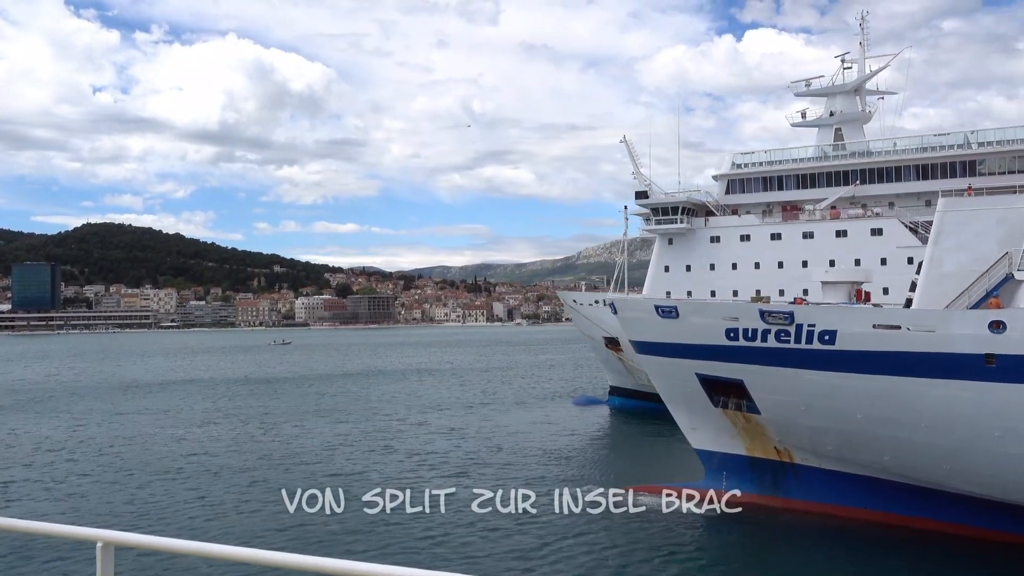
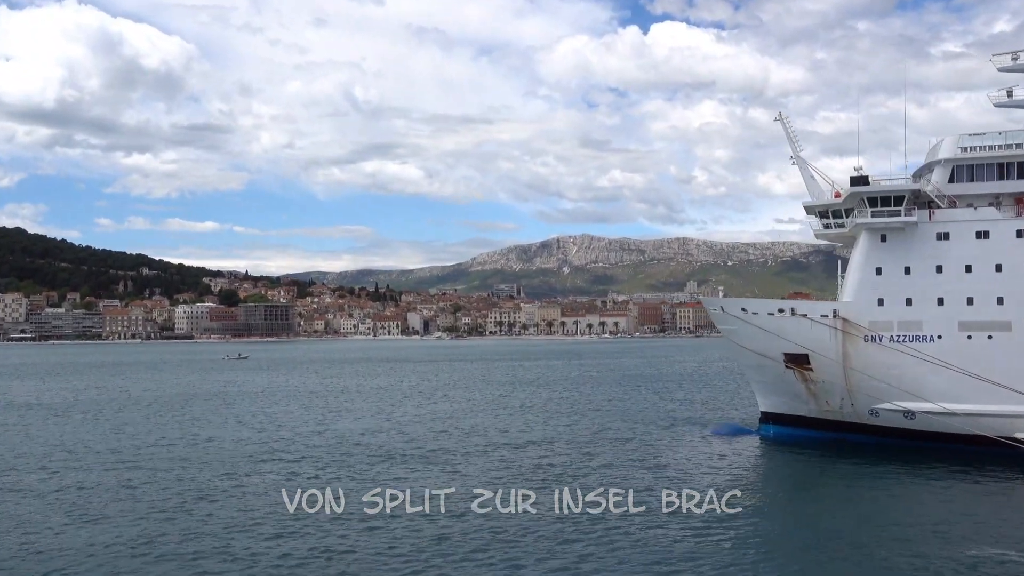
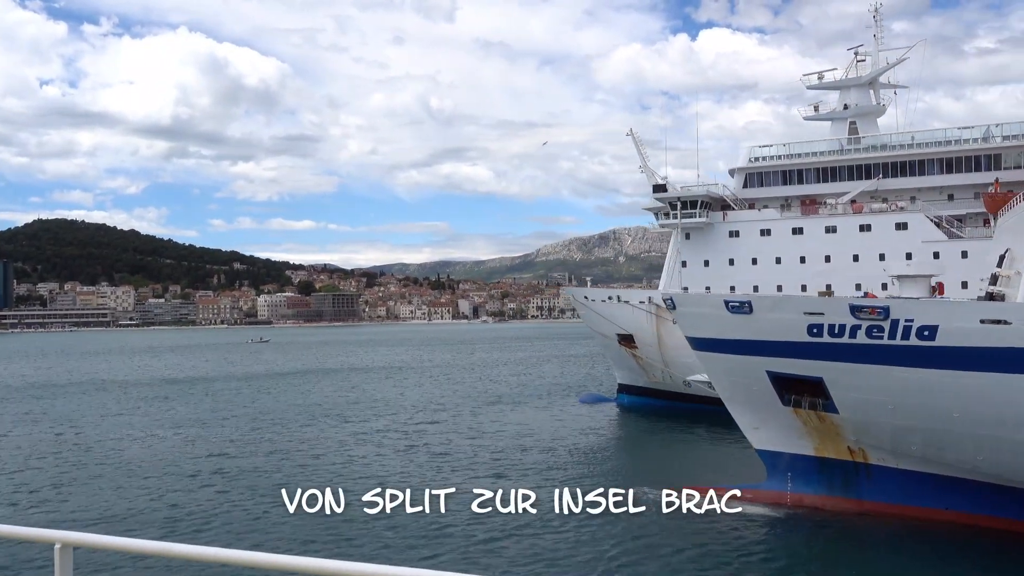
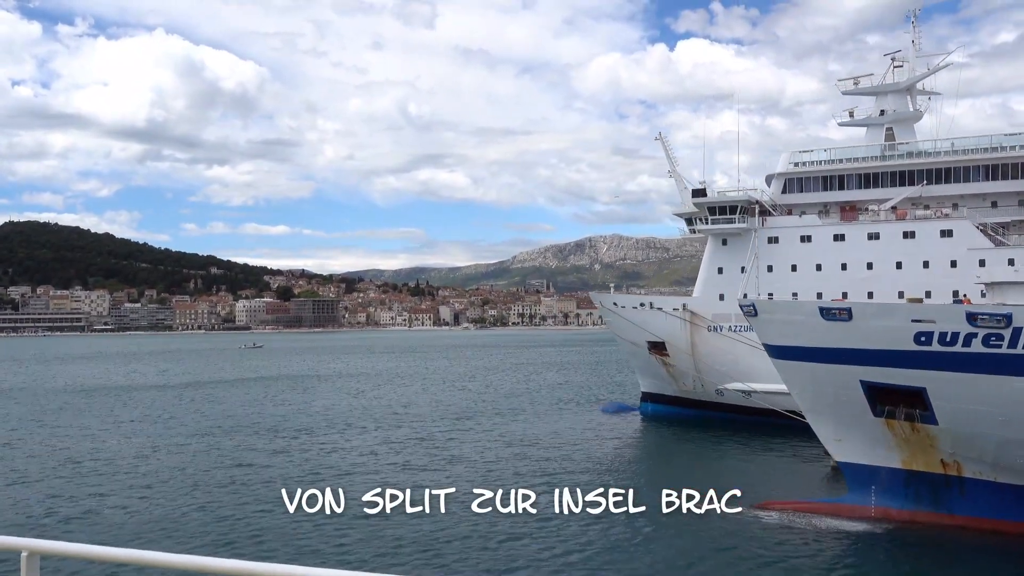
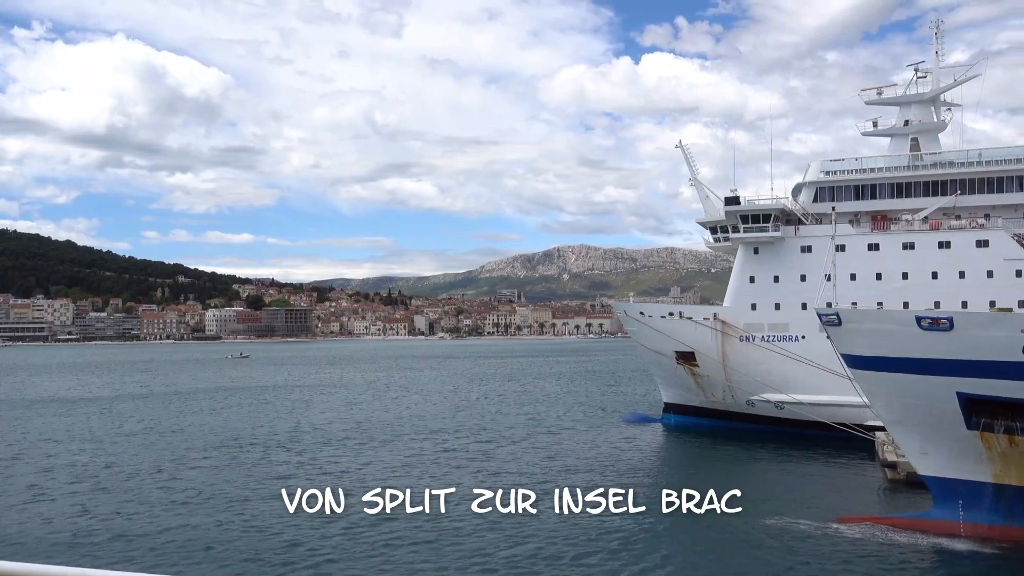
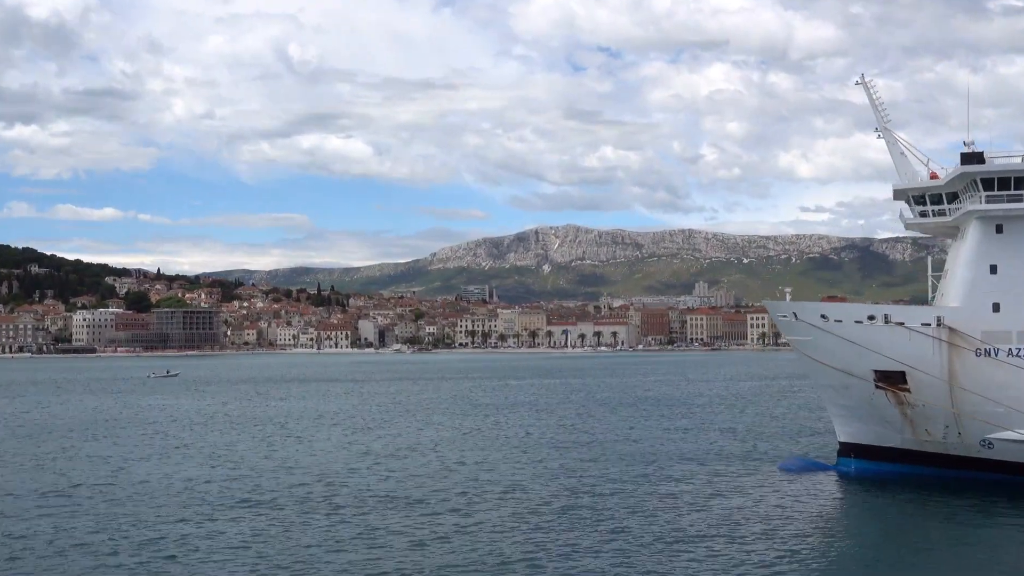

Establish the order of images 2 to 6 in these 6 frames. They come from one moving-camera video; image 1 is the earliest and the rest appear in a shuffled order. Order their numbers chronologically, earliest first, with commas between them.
3, 4, 5, 2, 6
